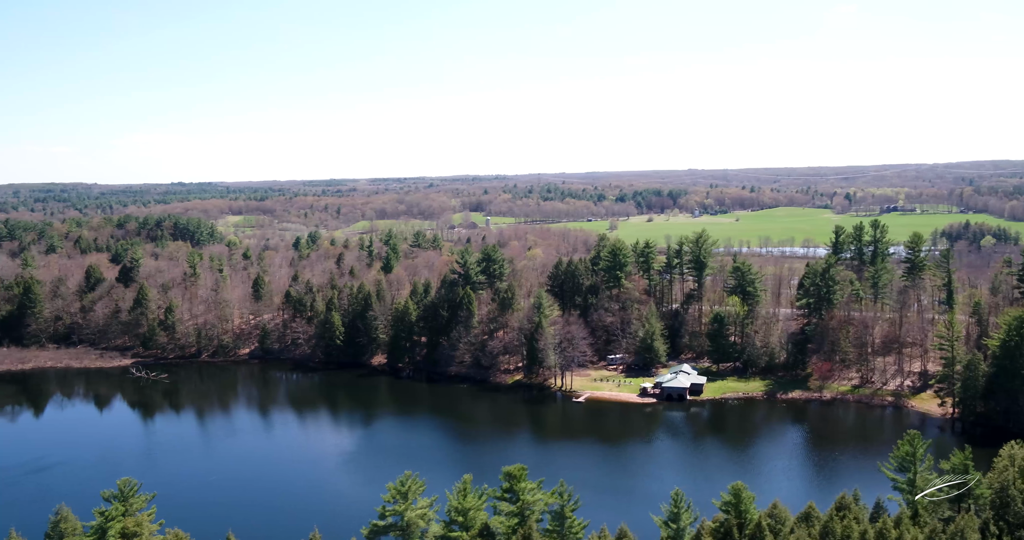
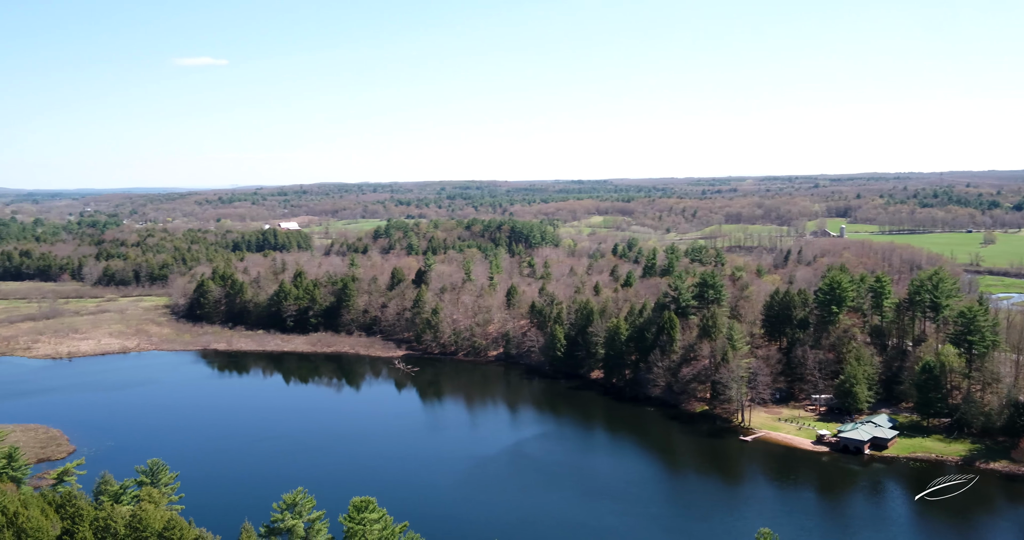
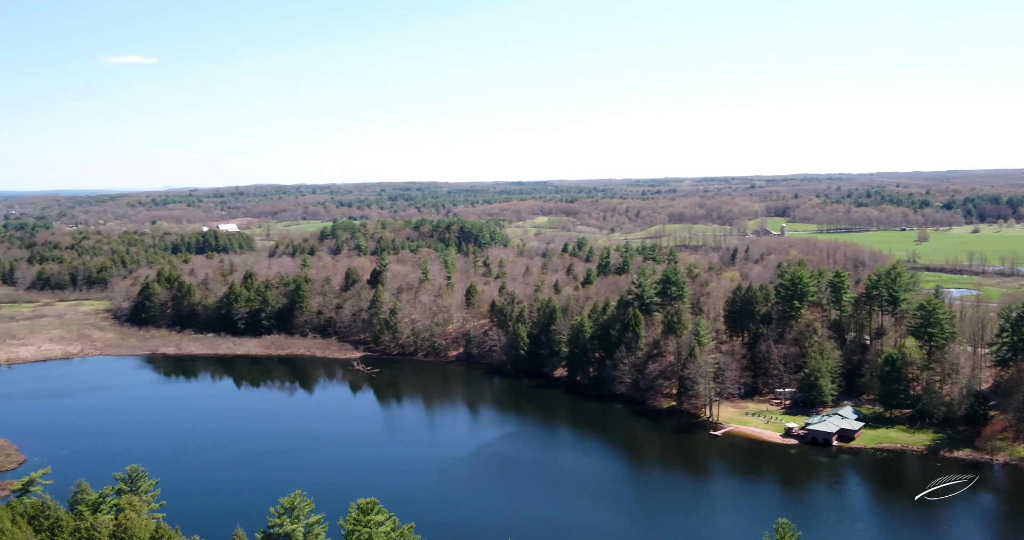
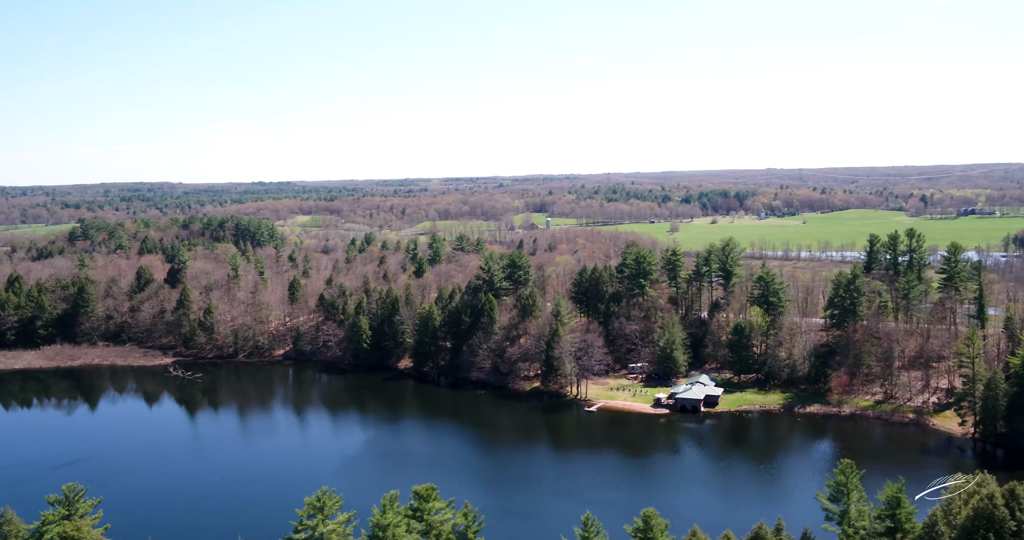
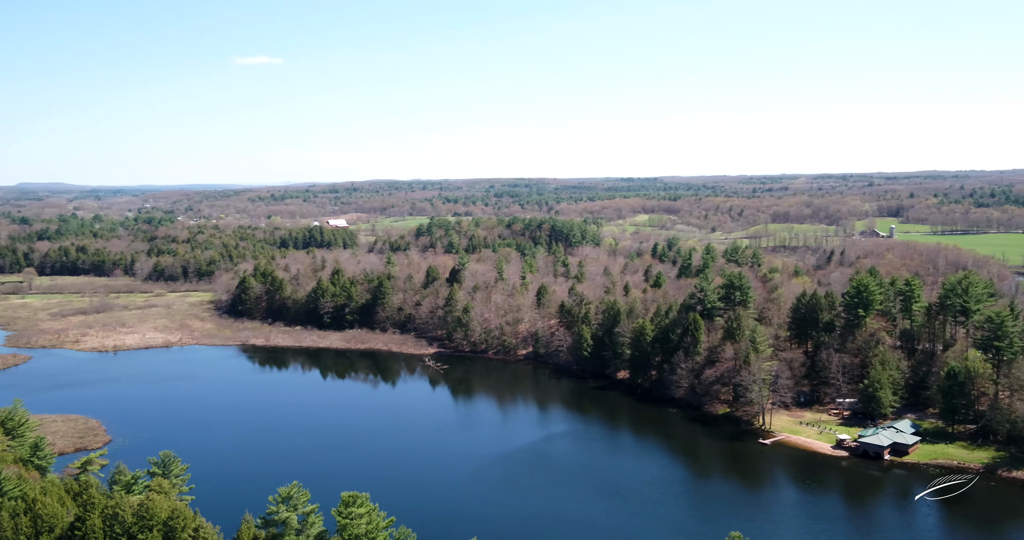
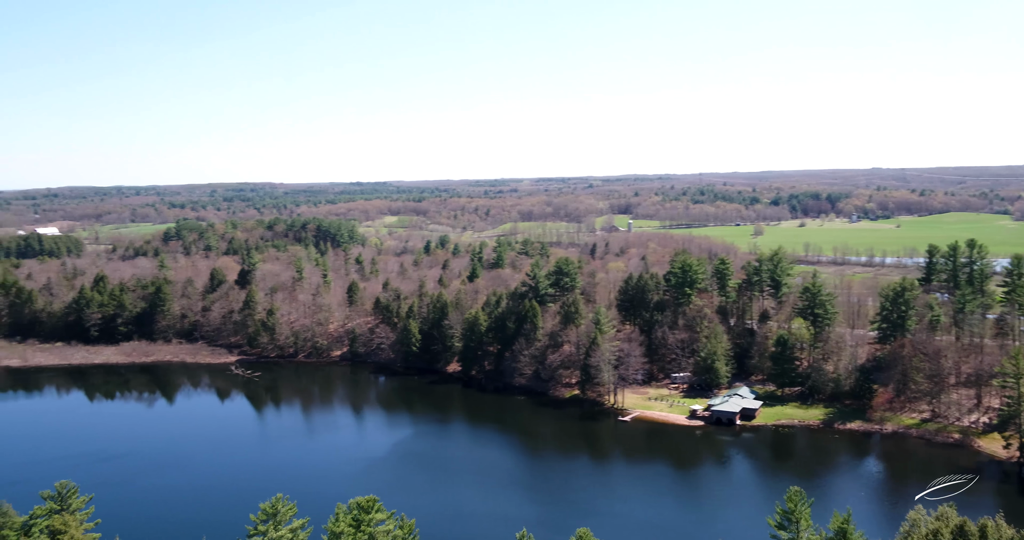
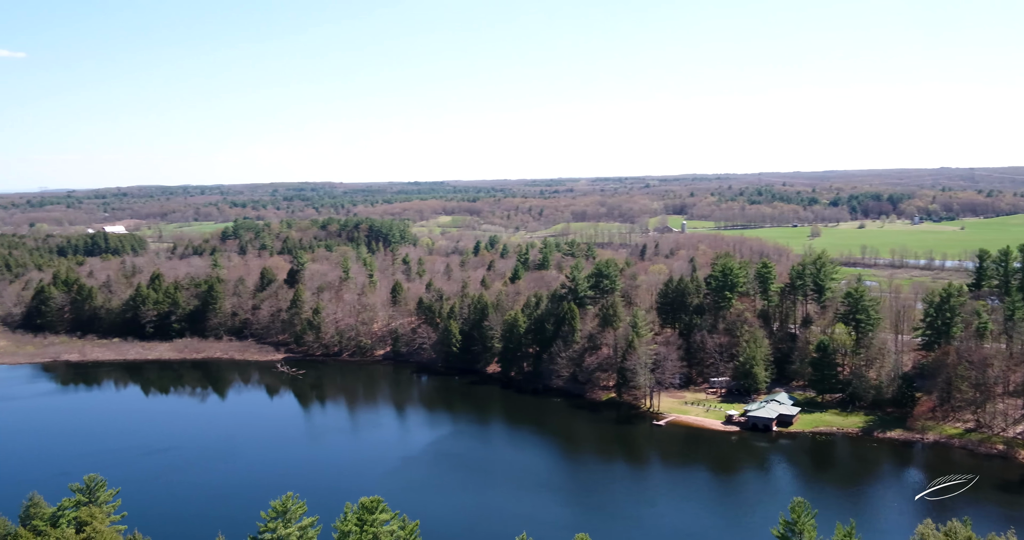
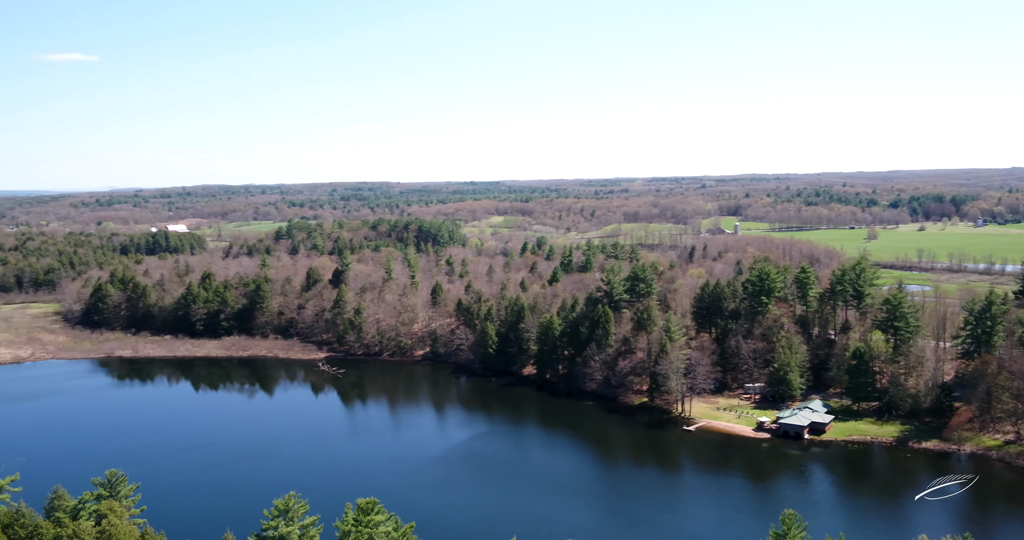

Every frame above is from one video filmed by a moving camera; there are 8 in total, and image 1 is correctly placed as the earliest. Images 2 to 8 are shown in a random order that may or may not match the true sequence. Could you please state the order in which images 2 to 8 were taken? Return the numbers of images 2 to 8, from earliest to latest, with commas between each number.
4, 6, 7, 8, 3, 2, 5
